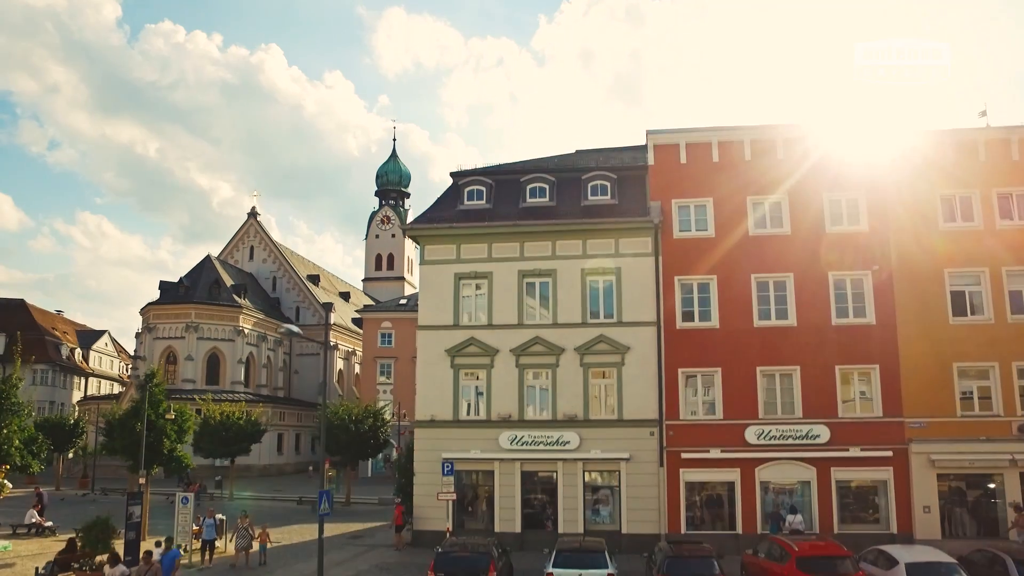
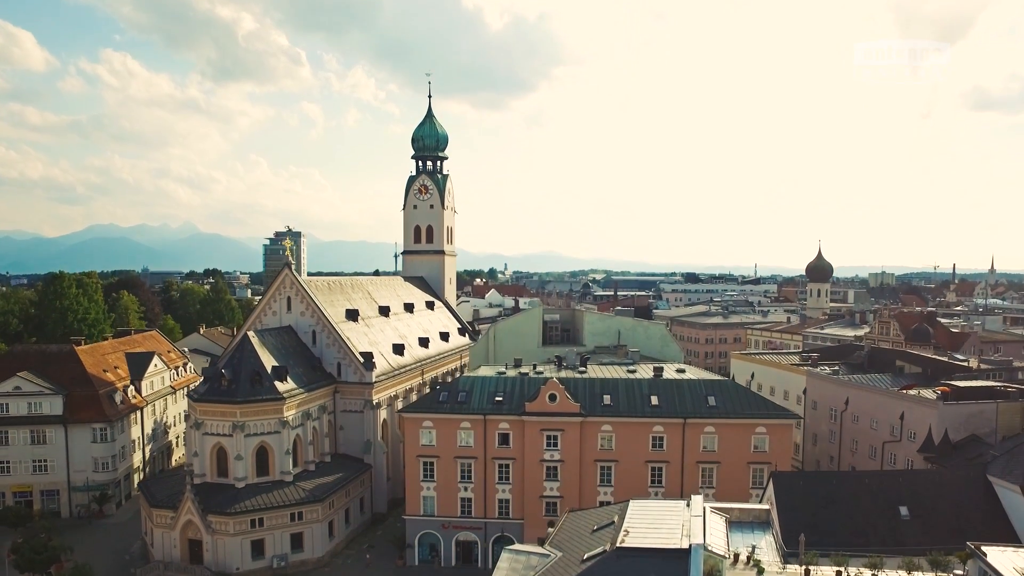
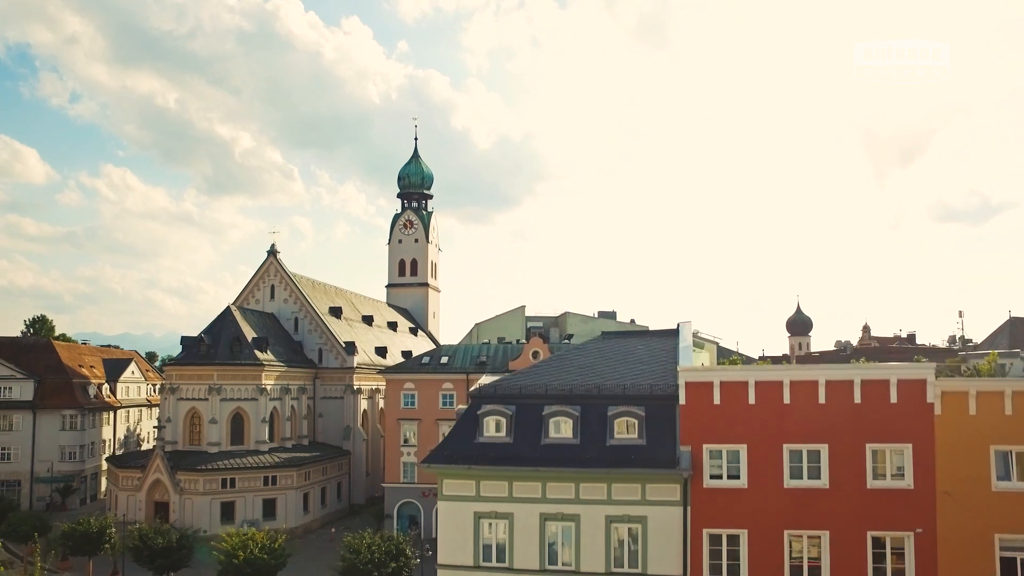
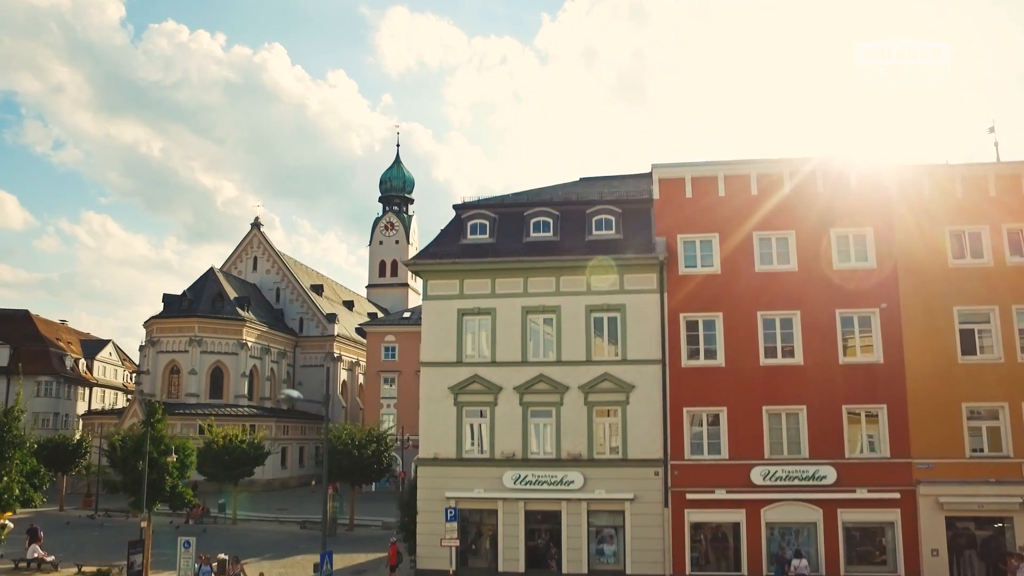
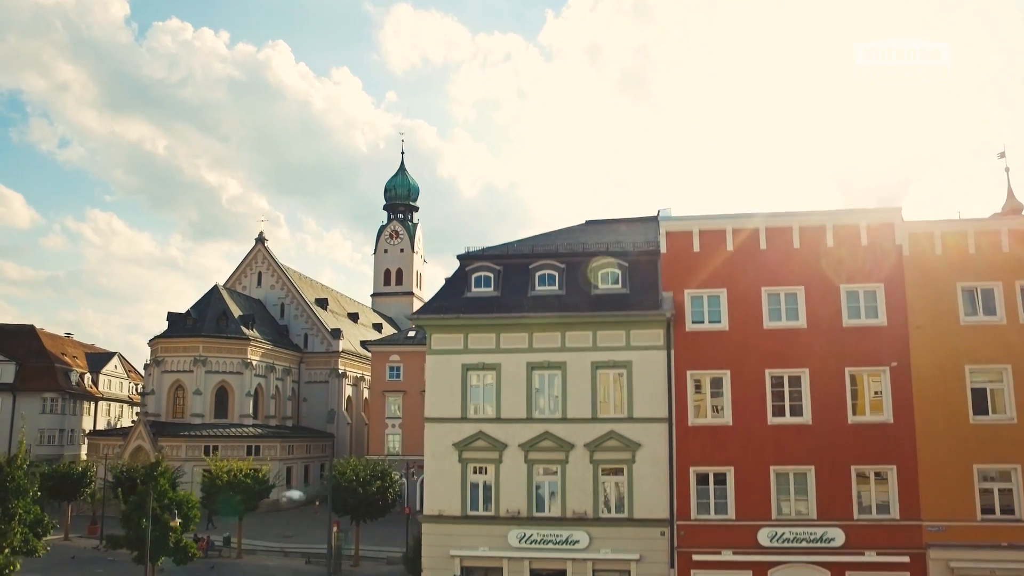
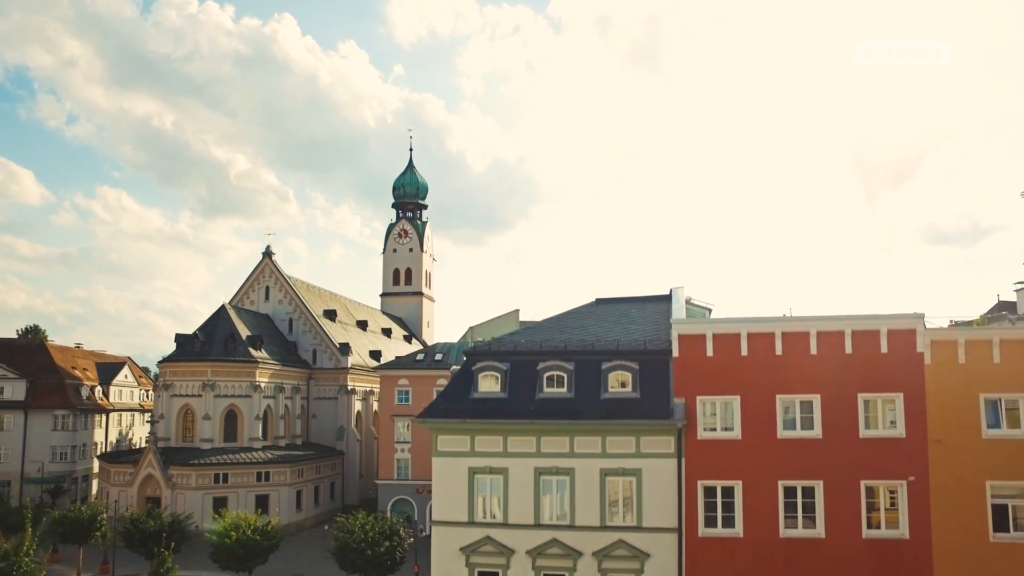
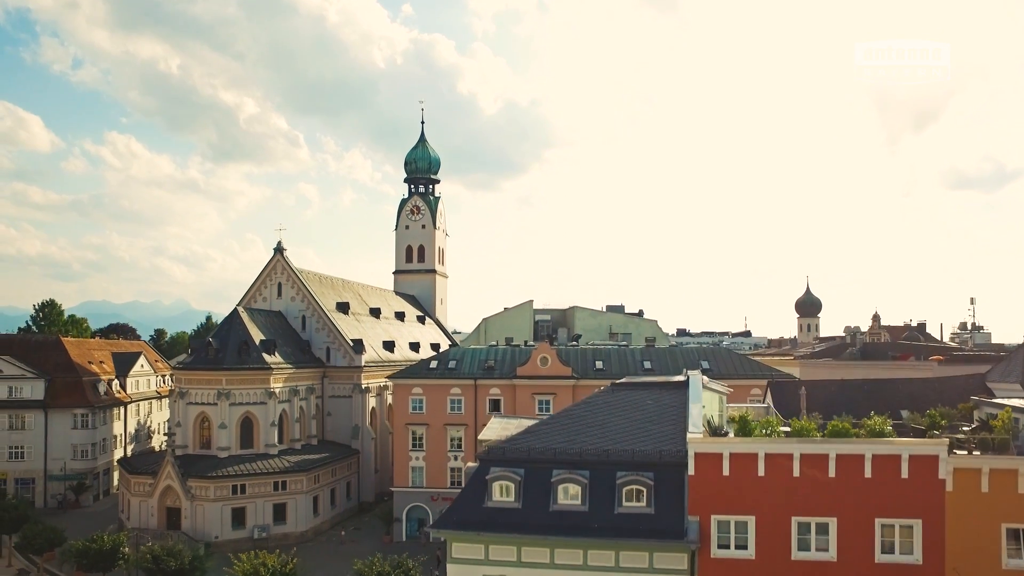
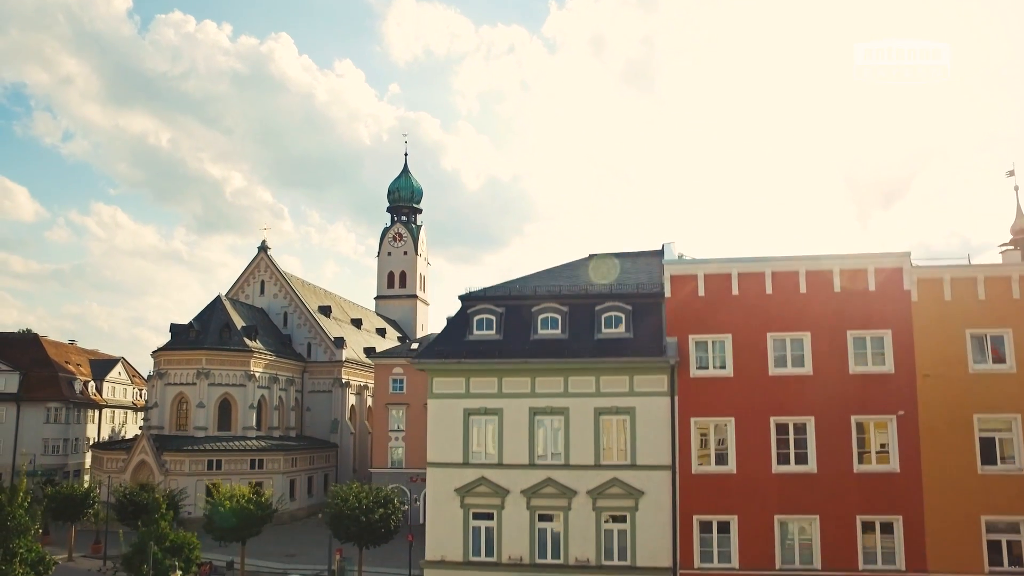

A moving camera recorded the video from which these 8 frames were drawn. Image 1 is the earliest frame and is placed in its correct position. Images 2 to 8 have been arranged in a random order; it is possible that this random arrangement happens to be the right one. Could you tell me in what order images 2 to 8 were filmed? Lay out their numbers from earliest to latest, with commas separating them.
4, 5, 8, 6, 3, 7, 2
